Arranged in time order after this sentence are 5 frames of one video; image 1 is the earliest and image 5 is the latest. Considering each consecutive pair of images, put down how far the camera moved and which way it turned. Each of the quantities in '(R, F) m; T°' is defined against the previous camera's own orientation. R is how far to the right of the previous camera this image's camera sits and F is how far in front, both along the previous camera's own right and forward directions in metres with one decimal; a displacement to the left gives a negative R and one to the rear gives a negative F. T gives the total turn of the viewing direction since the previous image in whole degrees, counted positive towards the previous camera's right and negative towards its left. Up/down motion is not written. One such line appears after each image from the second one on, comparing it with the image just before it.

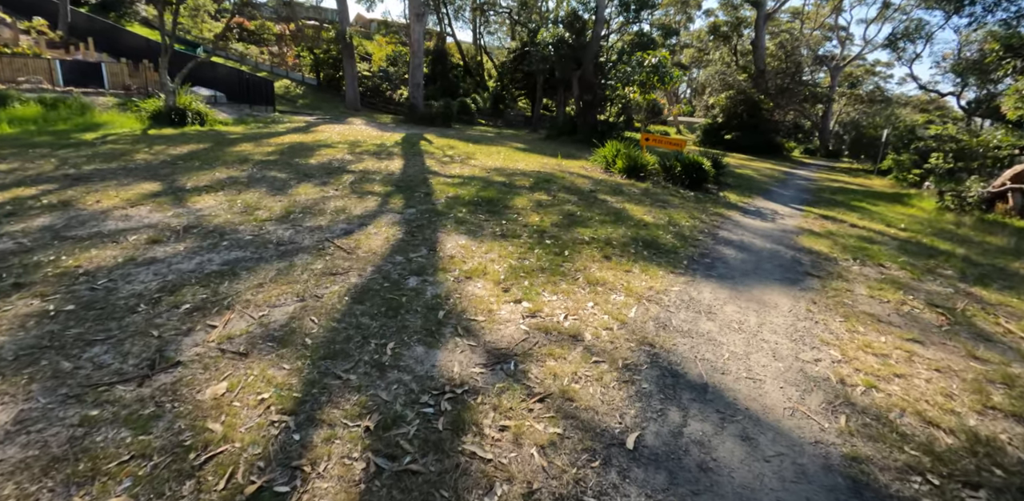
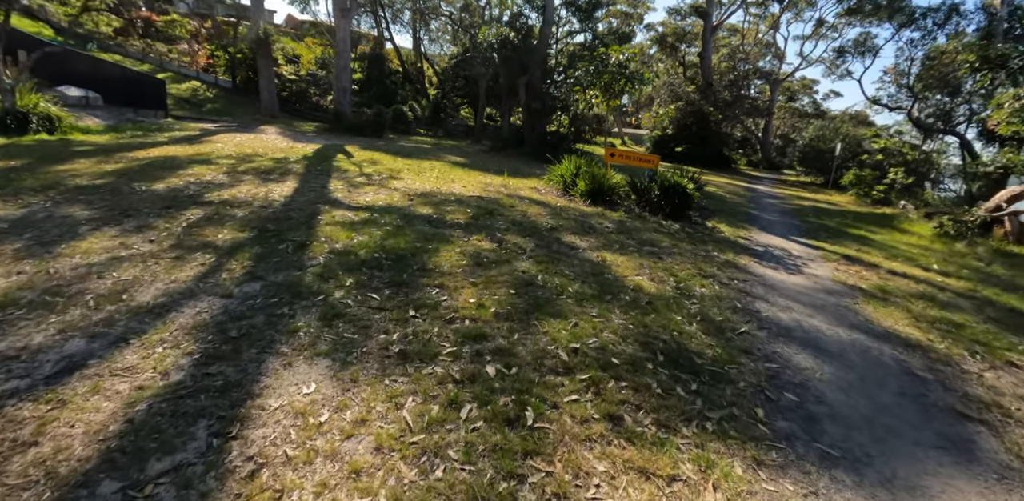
(+0.2, +2.5) m; +6°
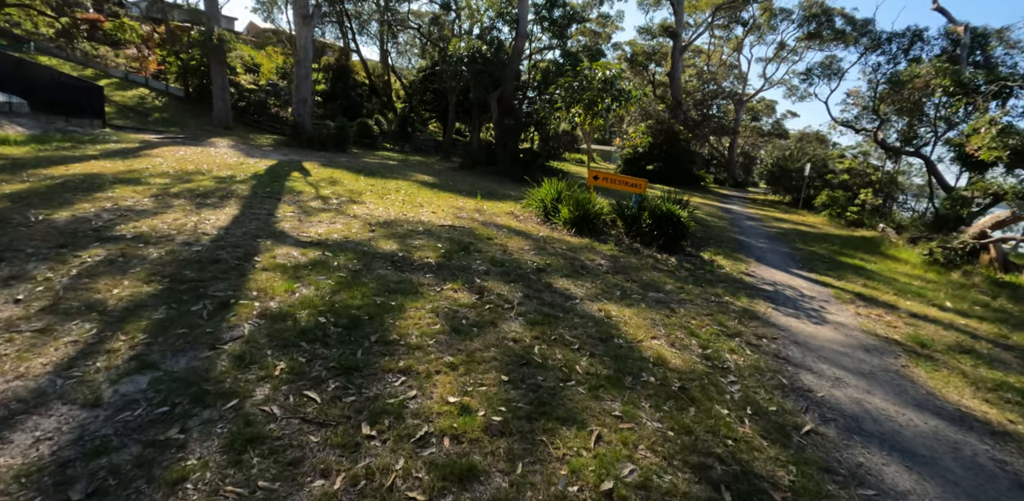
(-0.1, +0.9) m; +4°
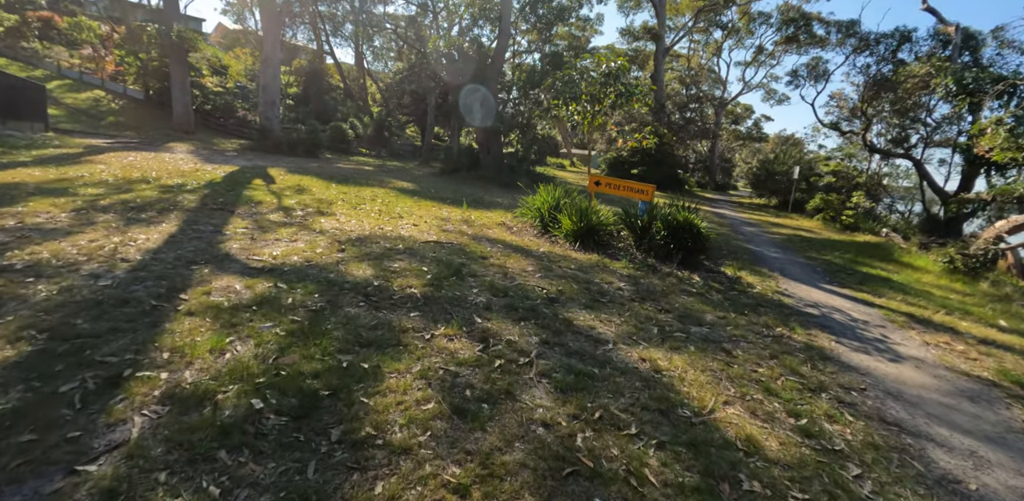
(-0.2, +1.0) m; +2°
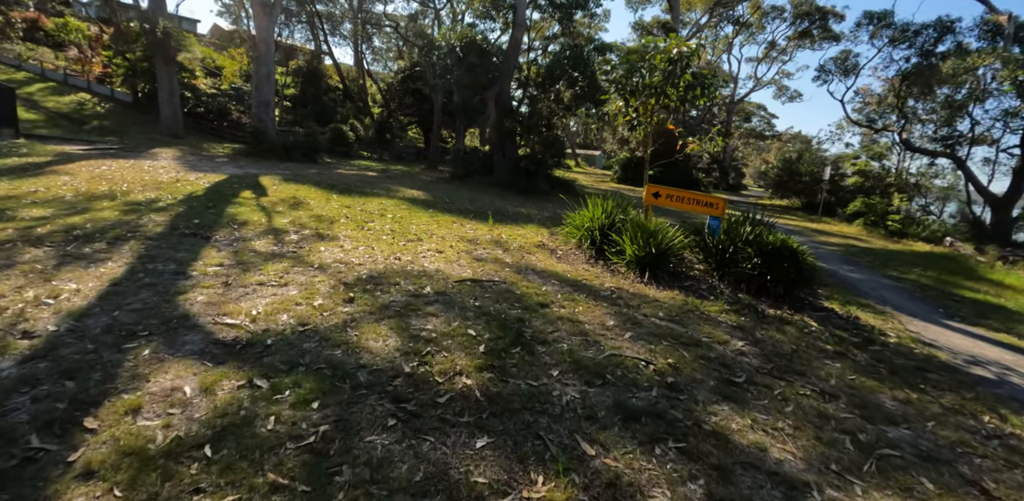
(-0.6, +1.4) m; 0°
